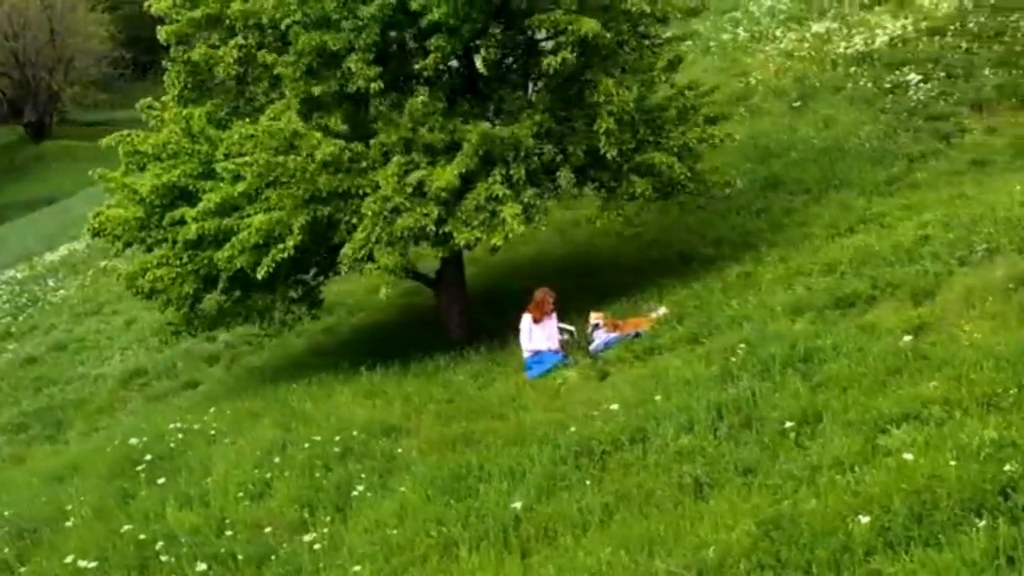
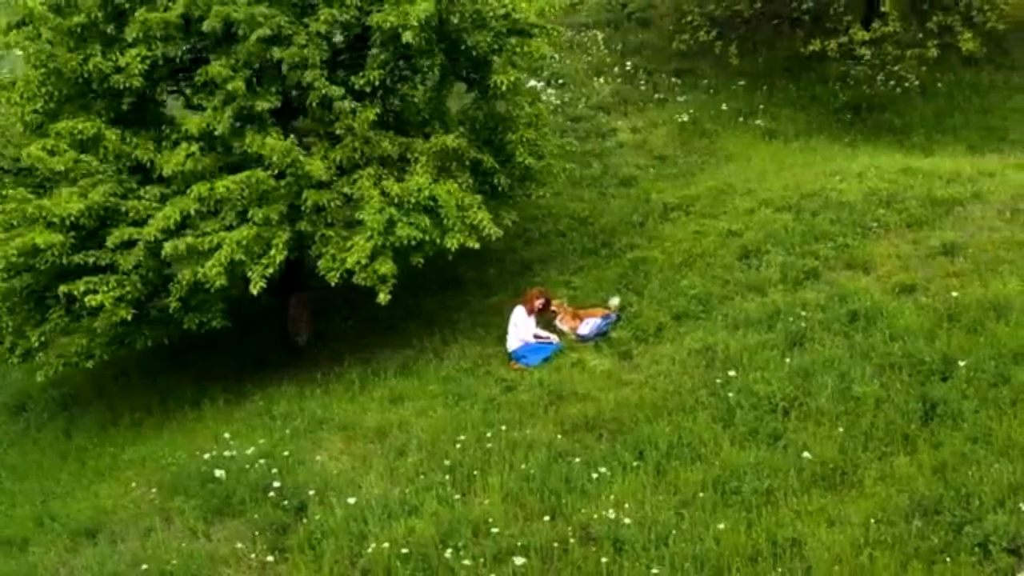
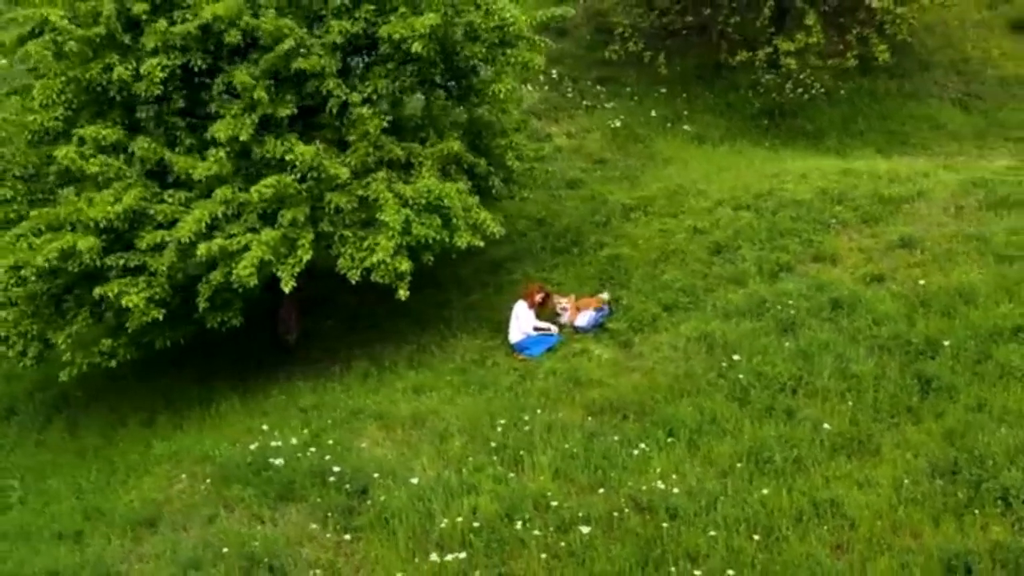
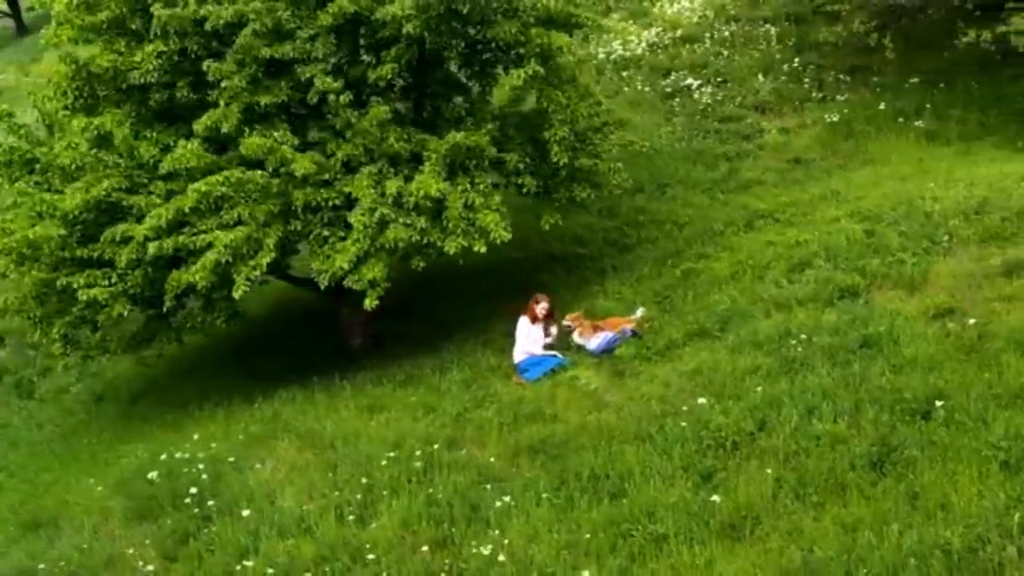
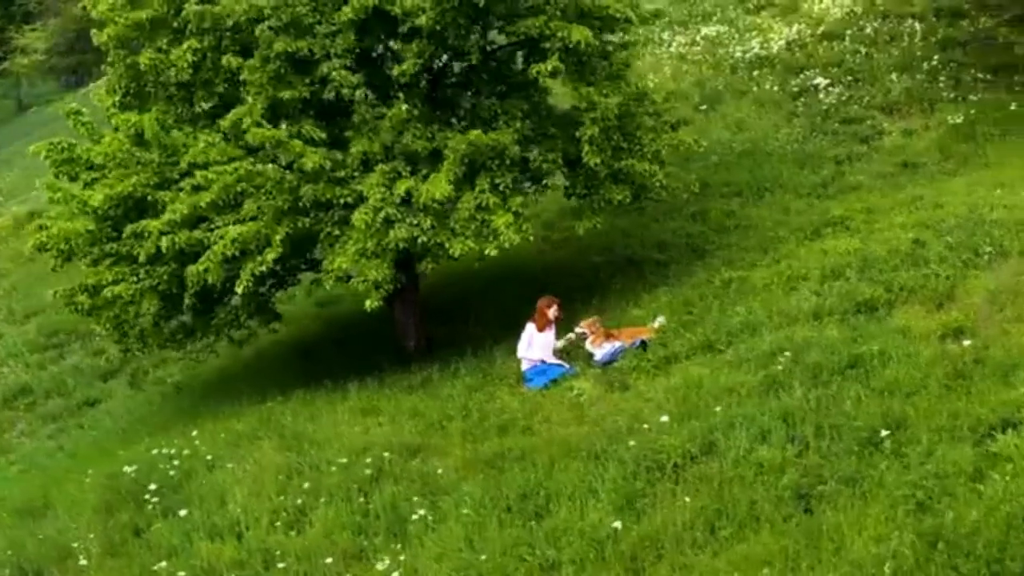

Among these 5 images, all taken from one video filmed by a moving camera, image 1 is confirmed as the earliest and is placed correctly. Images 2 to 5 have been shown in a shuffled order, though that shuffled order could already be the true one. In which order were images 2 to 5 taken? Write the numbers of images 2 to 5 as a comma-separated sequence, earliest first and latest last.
5, 4, 2, 3
